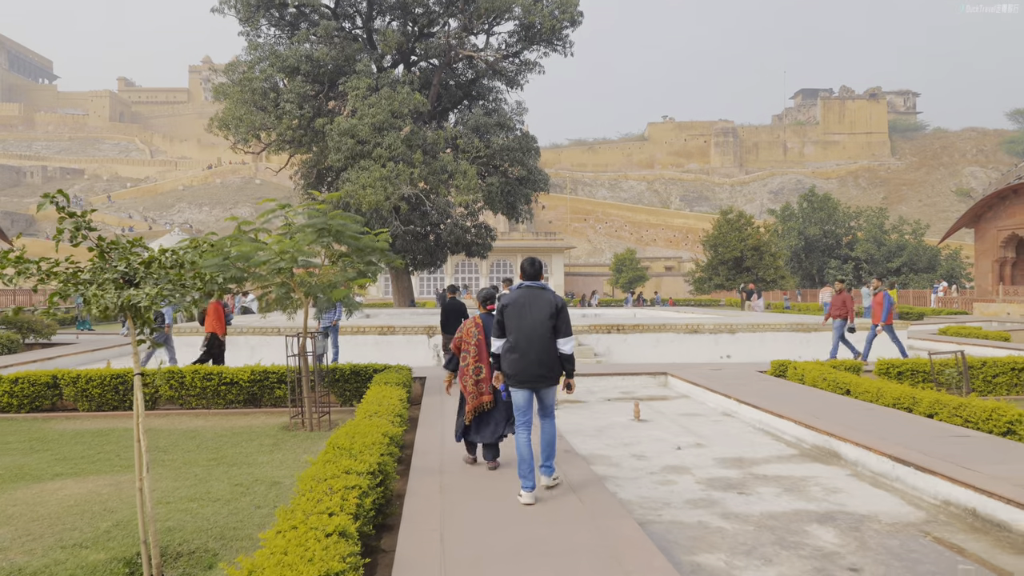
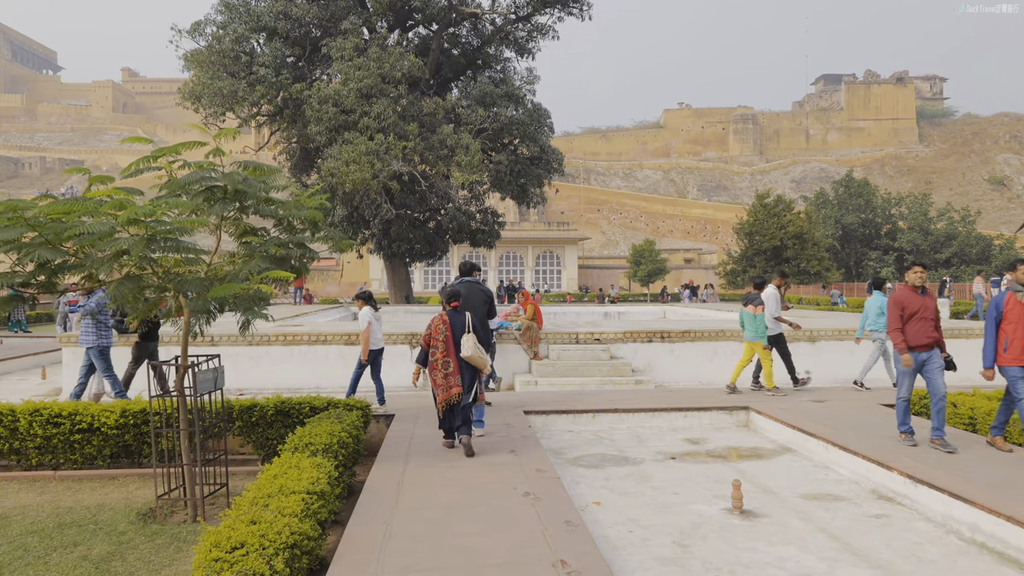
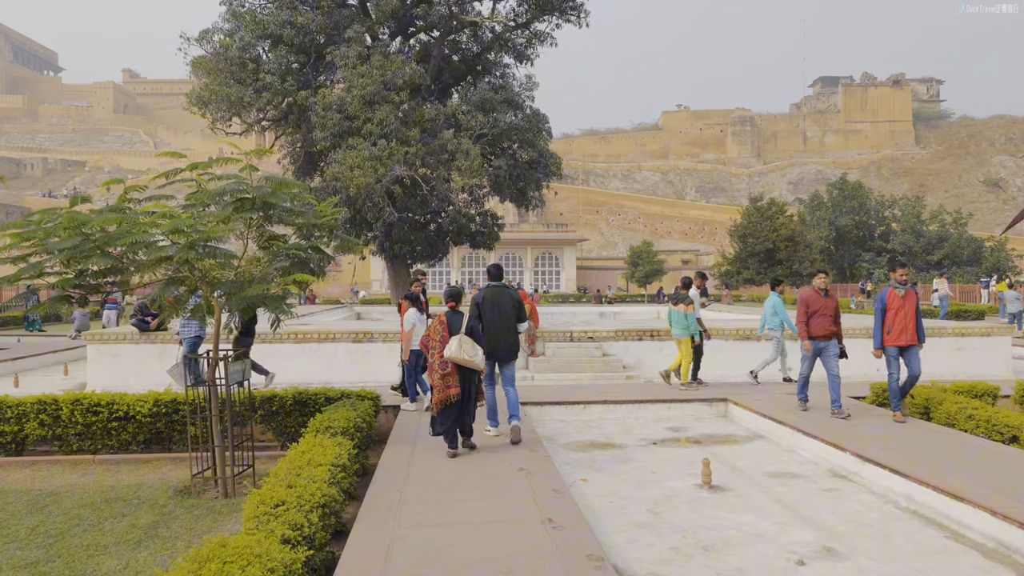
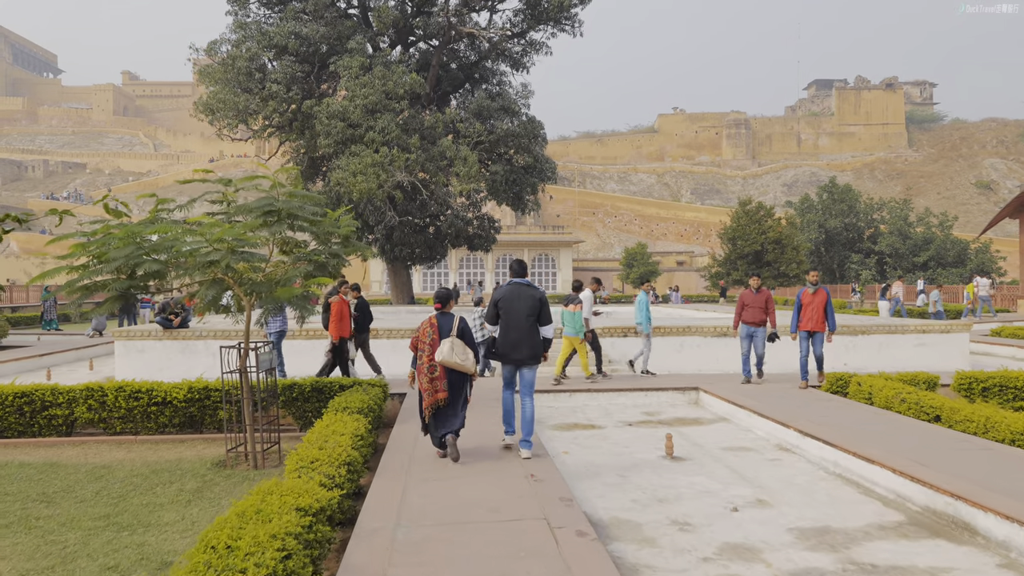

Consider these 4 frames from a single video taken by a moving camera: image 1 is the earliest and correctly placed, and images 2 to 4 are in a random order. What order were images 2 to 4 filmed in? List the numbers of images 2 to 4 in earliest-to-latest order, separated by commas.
4, 3, 2
